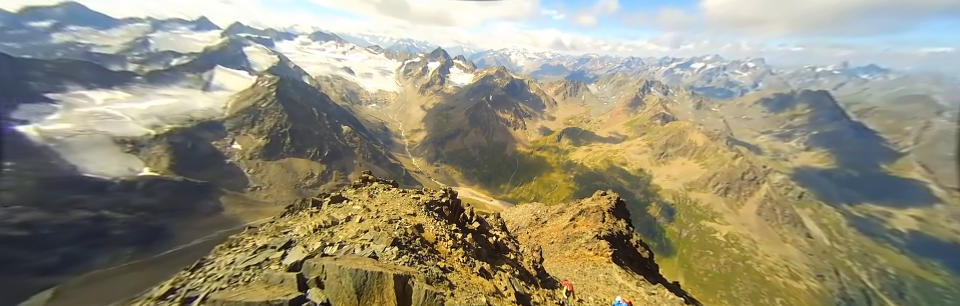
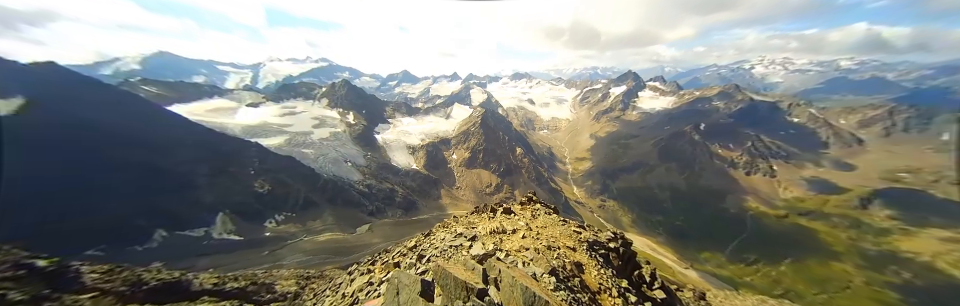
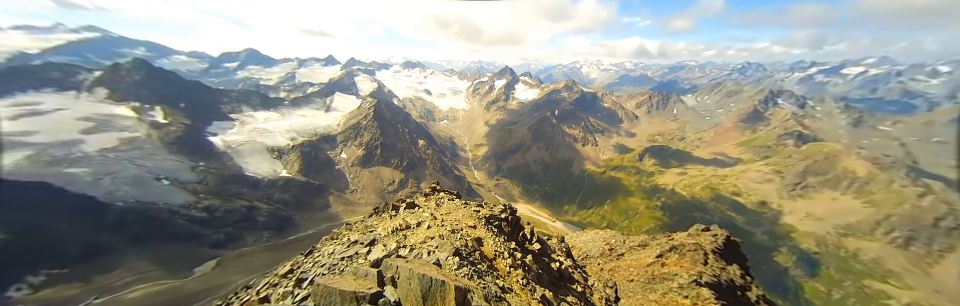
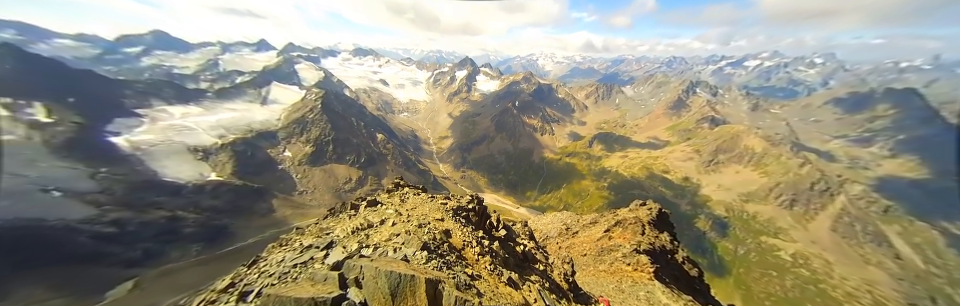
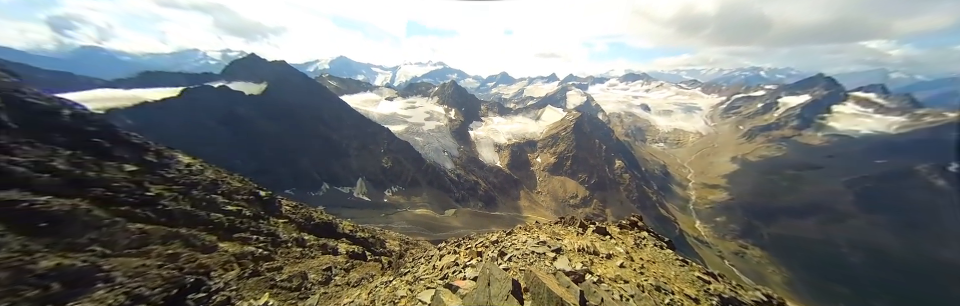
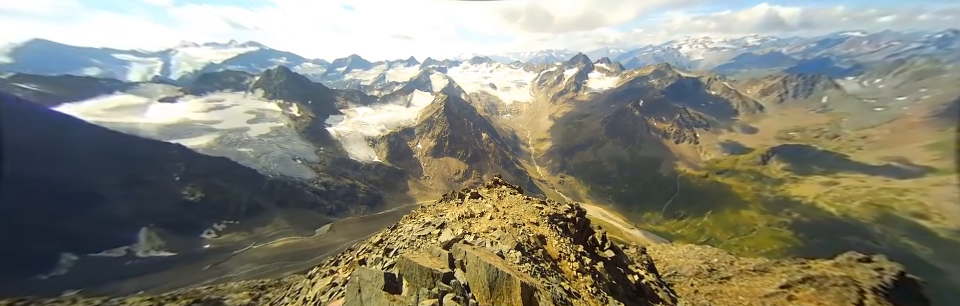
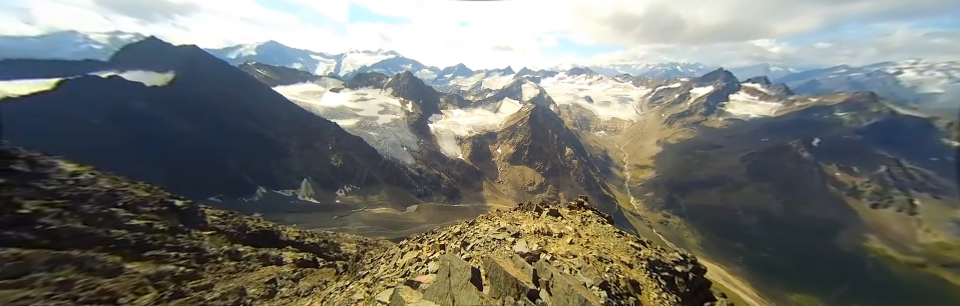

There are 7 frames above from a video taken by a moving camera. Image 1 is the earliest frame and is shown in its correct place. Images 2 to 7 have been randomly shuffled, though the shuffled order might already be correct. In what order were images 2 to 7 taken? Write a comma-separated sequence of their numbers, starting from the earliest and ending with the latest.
4, 3, 6, 2, 7, 5
